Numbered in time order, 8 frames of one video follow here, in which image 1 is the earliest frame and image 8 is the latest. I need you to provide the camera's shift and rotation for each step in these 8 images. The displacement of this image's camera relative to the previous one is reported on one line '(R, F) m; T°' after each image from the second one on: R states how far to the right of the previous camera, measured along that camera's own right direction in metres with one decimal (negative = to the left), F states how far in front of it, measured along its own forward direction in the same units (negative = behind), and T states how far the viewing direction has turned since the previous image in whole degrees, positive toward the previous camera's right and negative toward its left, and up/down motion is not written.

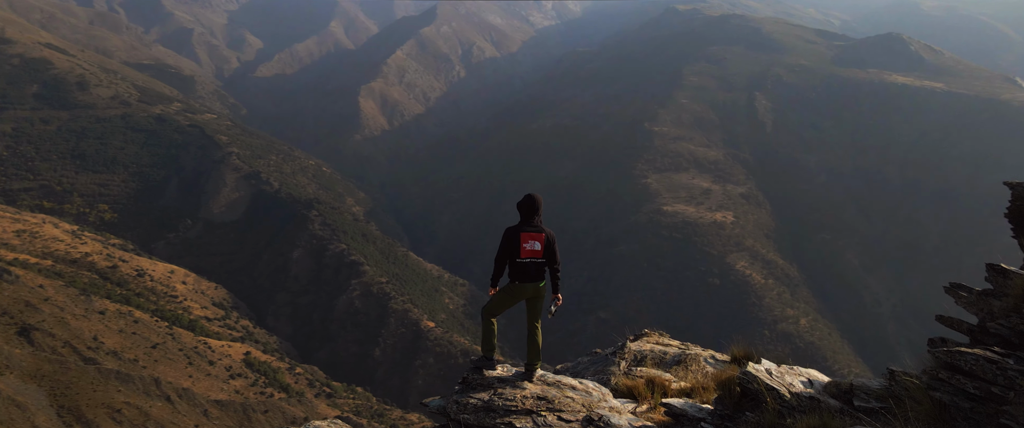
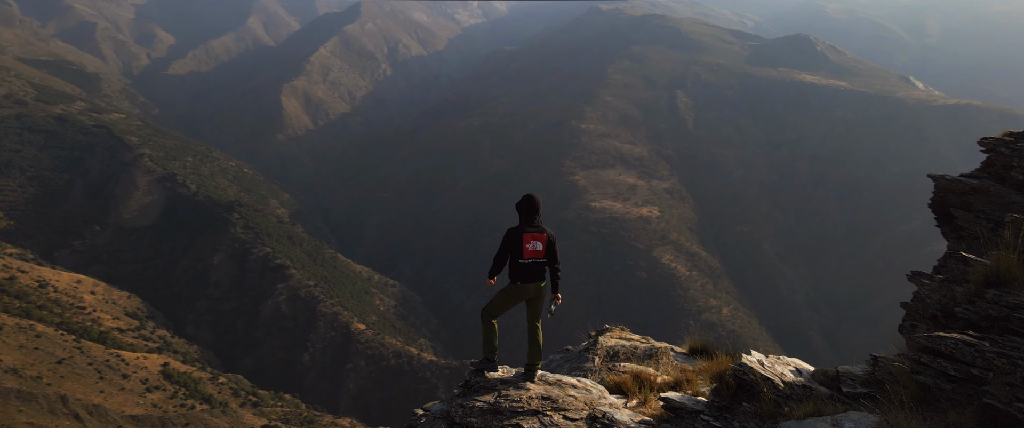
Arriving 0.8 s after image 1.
(-2.2, +0.1) m; +7°
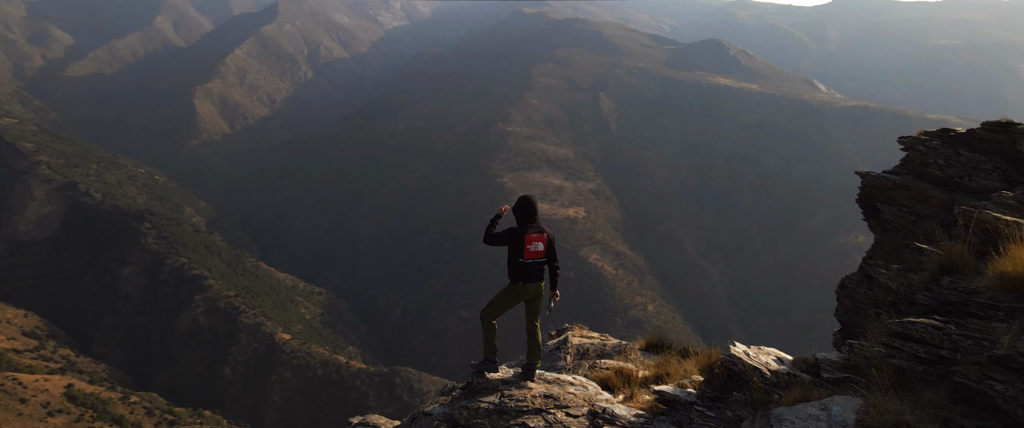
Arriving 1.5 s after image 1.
(-2.3, +0.1) m; +7°
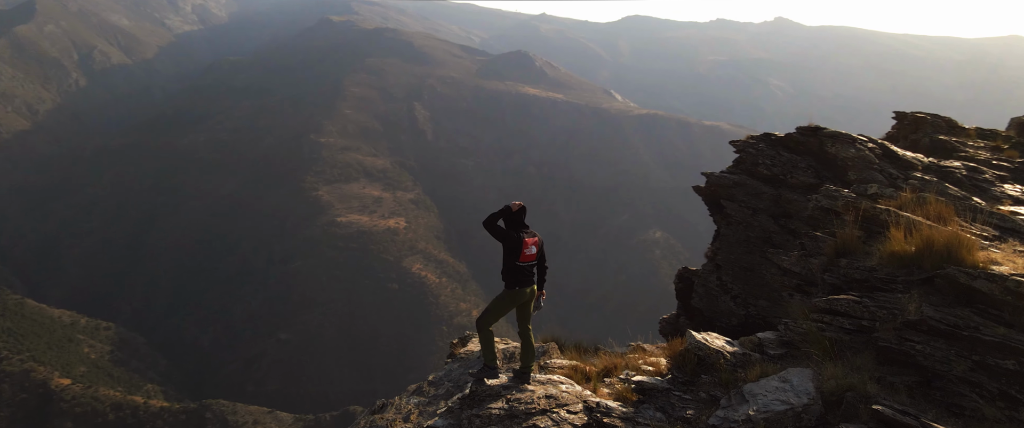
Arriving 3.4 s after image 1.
(-5.6, +1.1) m; +18°
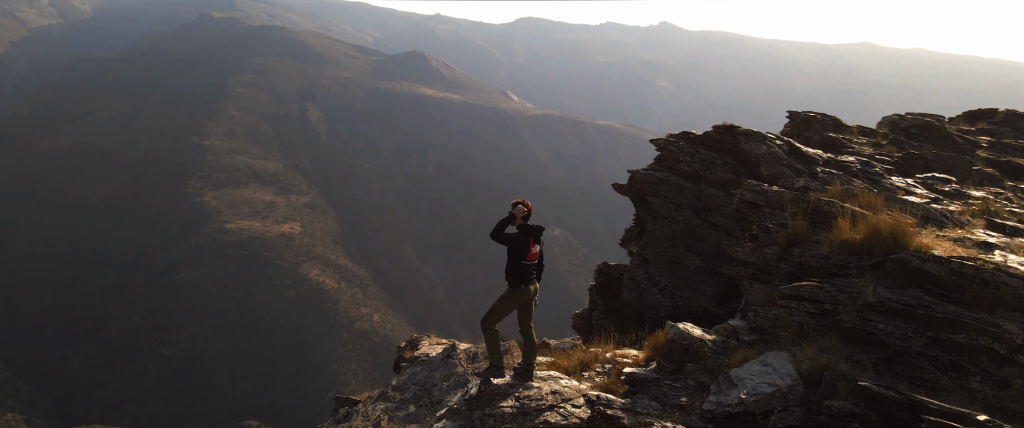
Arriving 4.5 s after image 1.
(-3.5, +0.3) m; +10°
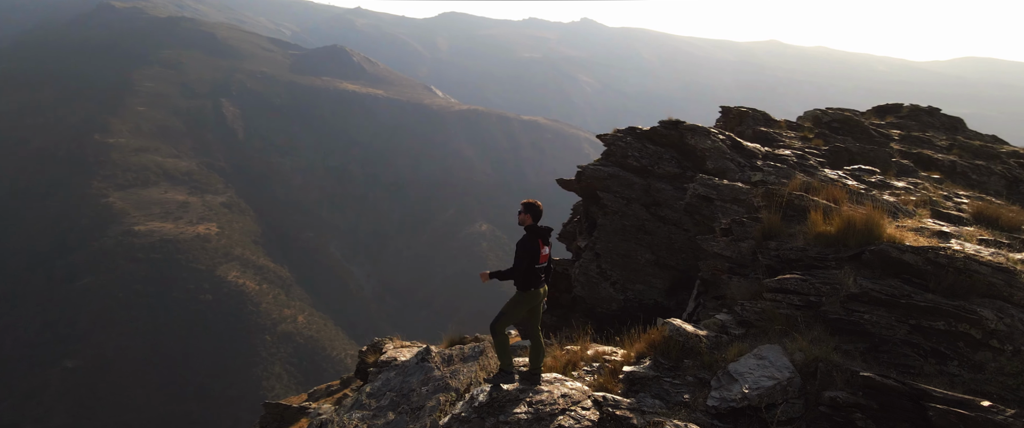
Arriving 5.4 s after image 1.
(-2.7, +0.8) m; +8°
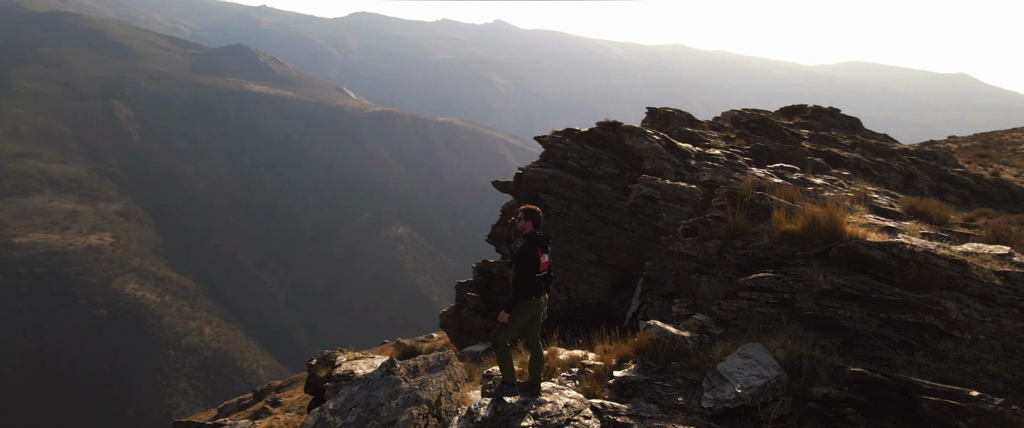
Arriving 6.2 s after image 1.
(-2.6, +0.9) m; +8°
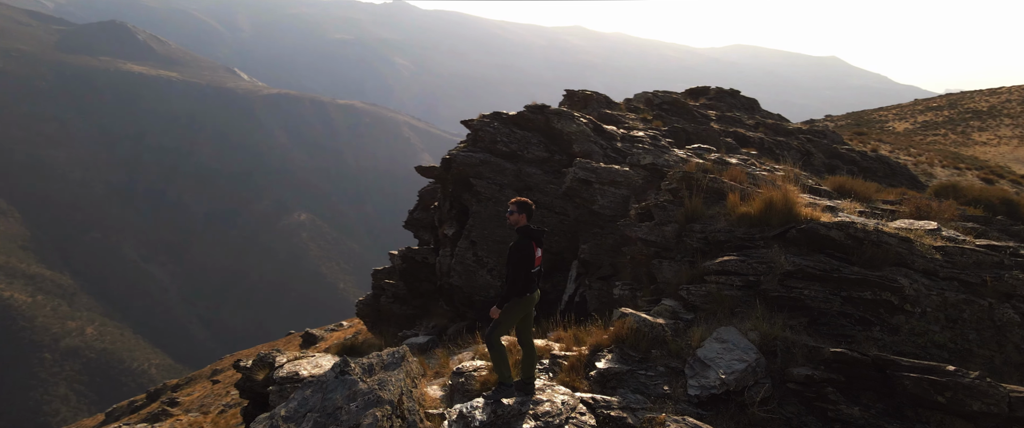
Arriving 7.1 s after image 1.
(-2.5, +1.1) m; +9°
